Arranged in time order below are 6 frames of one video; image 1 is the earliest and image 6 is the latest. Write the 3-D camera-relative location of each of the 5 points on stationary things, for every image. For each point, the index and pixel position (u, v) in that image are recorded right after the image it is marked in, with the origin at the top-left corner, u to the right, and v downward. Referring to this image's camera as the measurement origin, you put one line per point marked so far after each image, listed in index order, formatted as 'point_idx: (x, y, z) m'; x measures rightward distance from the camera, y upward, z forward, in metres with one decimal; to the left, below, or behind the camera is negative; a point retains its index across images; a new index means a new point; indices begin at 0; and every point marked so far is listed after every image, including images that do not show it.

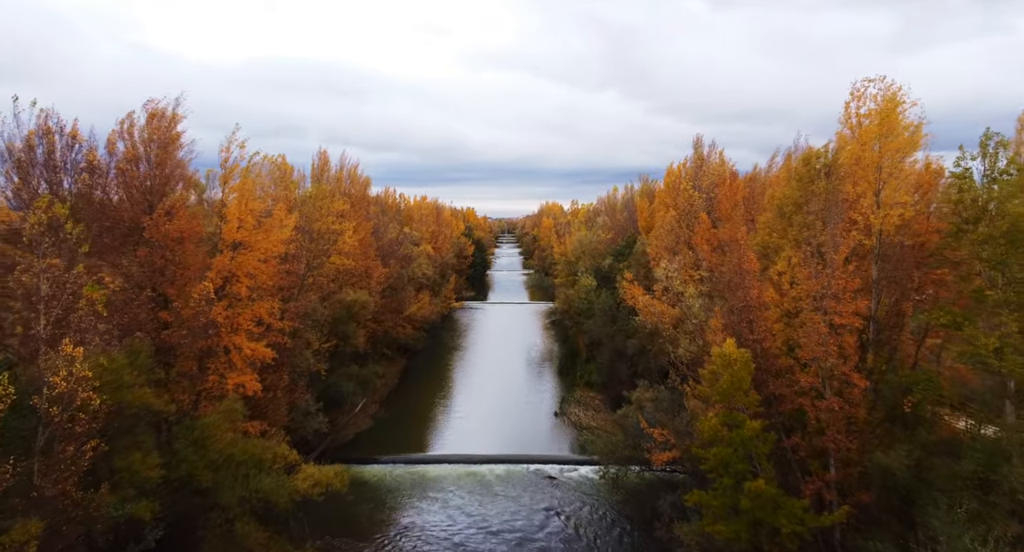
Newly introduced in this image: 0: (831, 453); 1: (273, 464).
0: (+8.1, -4.5, +16.0) m
1: (-7.0, -5.6, +18.6) m
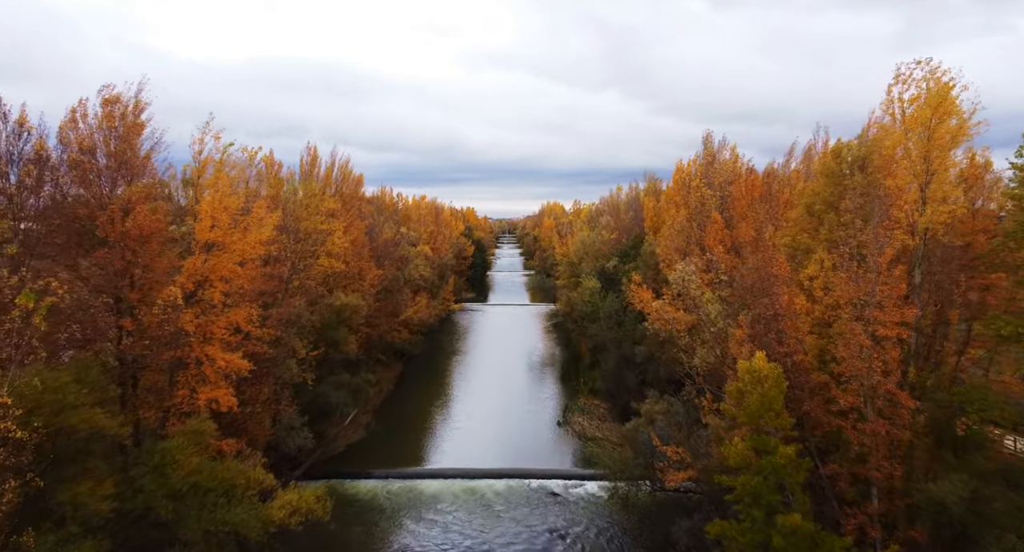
0: (+8.1, -4.6, +14.1) m
1: (-7.0, -5.7, +16.7) m
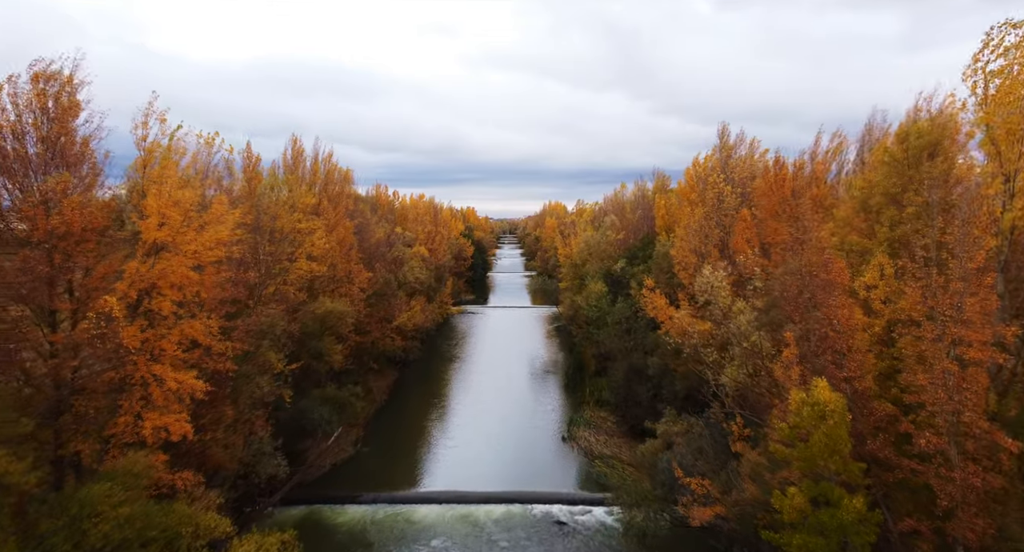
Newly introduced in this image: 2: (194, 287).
0: (+8.1, -4.8, +11.4) m
1: (-7.0, -5.9, +14.0) m
2: (-8.4, -0.3, +16.6) m
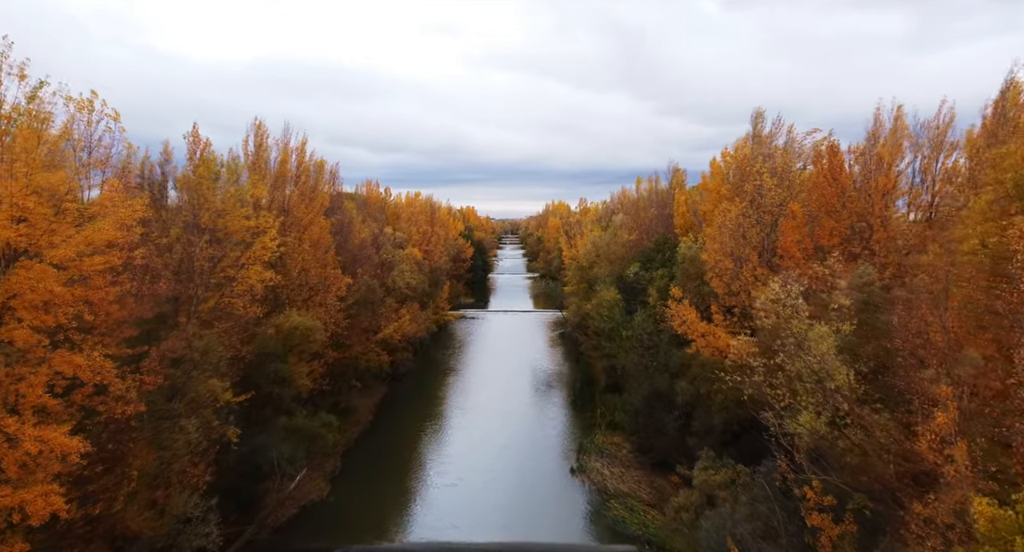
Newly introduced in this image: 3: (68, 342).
0: (+8.1, -5.1, +6.7) m
1: (-7.0, -6.2, +9.4) m
2: (-8.4, -0.6, +12.0) m
3: (-8.8, -1.3, +12.5) m
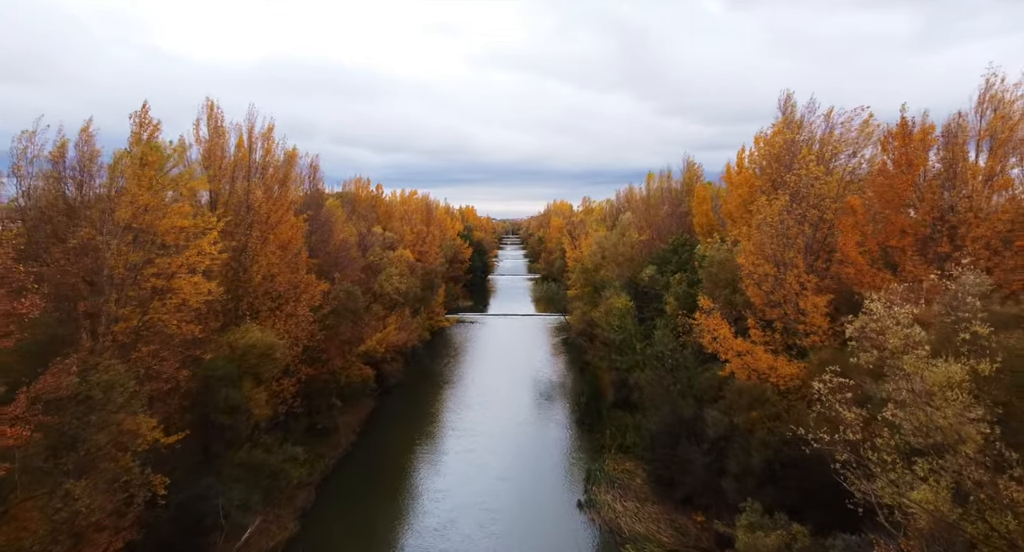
0: (+8.0, -5.3, +2.9) m
1: (-7.1, -6.4, +5.6) m
2: (-8.5, -0.8, +8.2) m
3: (-8.9, -1.5, +8.7) m
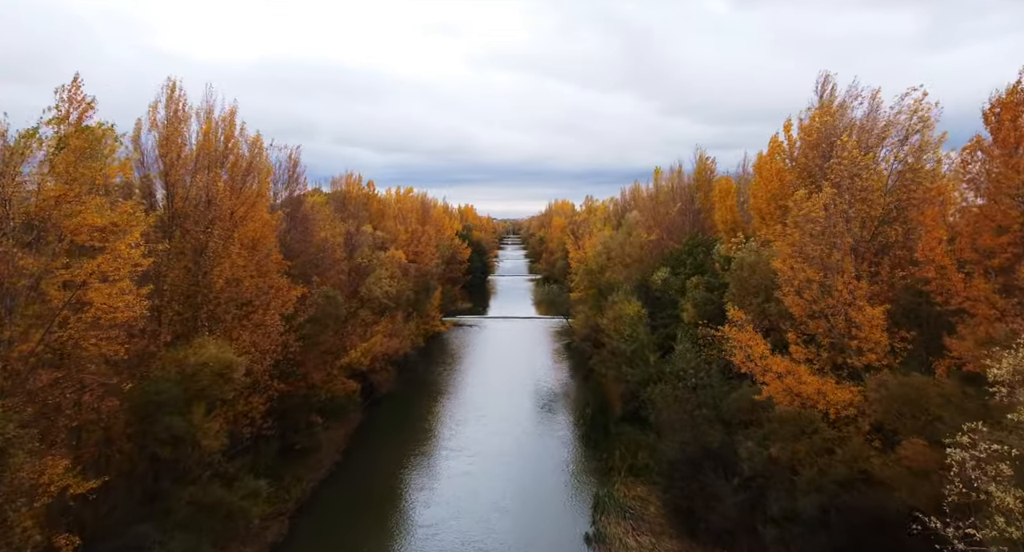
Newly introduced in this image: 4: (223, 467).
0: (+7.9, -5.5, -0.2) m
1: (-7.2, -6.6, +2.5) m
2: (-8.5, -1.0, +5.2) m
3: (-8.9, -1.7, +5.6) m
4: (-8.7, -5.7, +18.8) m
